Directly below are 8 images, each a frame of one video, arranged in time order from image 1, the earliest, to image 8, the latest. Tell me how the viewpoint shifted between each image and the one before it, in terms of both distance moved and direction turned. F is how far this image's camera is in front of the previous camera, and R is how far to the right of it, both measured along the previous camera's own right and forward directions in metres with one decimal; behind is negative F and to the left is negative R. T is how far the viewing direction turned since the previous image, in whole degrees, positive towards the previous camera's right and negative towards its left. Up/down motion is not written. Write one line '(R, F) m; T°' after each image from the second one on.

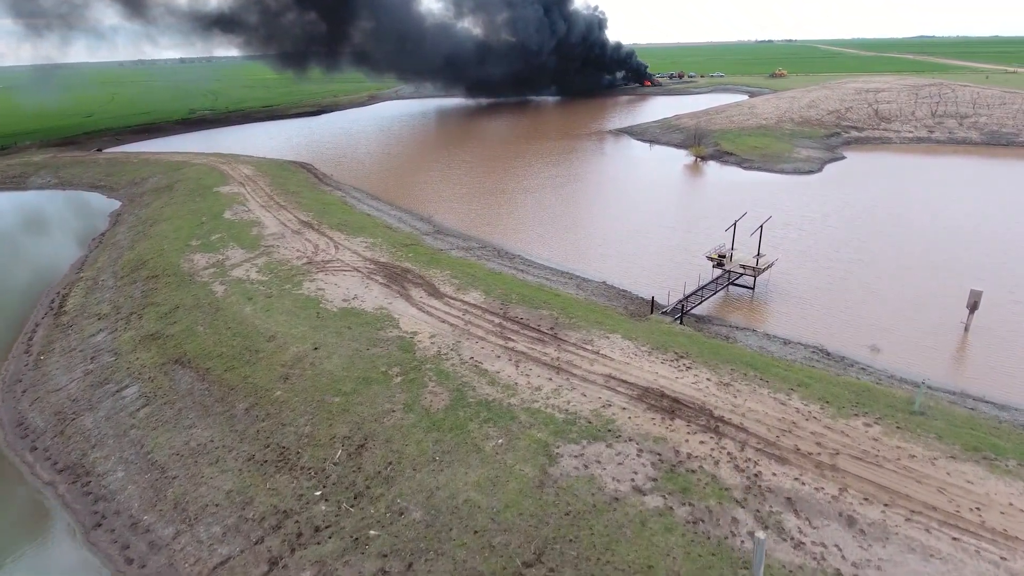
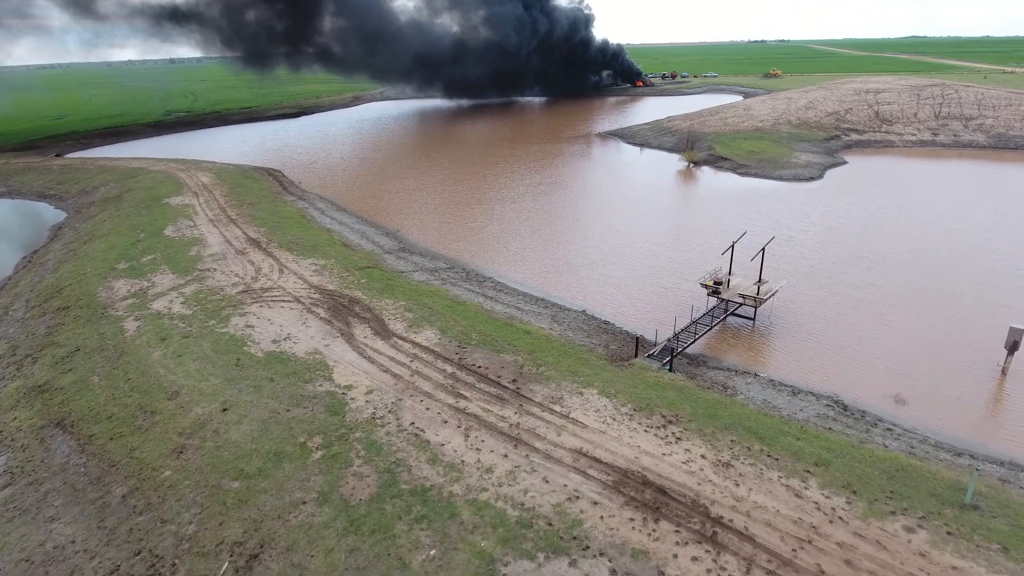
(+1.4, +3.4) m; +1°
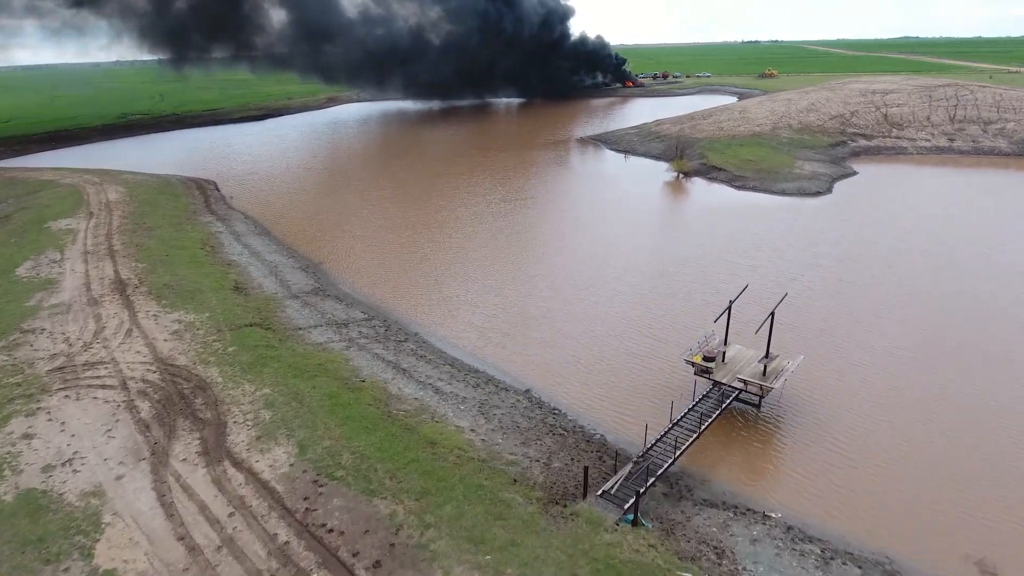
(+2.8, +6.3) m; 0°
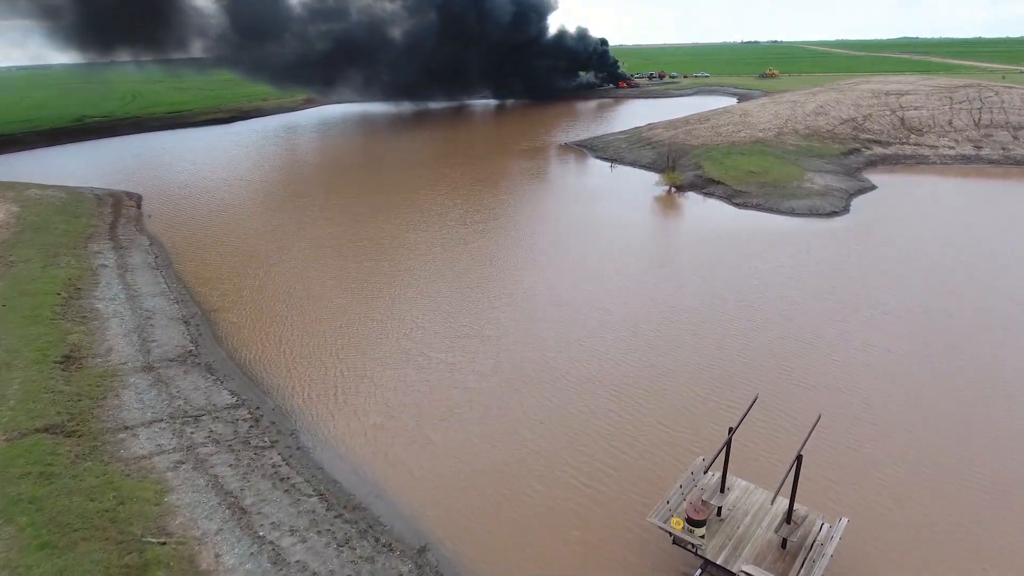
(+2.7, +6.1) m; 0°
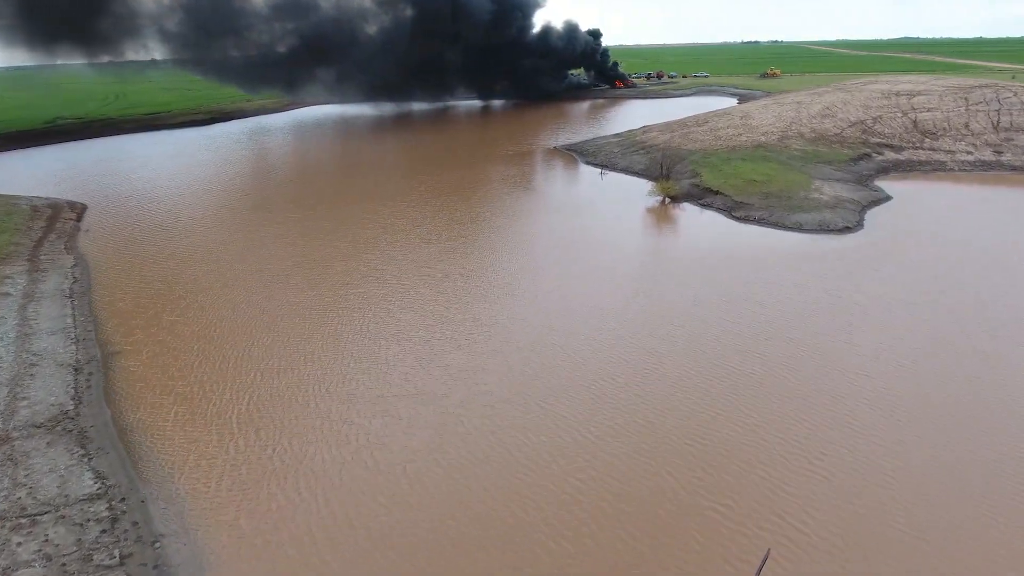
(+1.6, +3.6) m; 0°
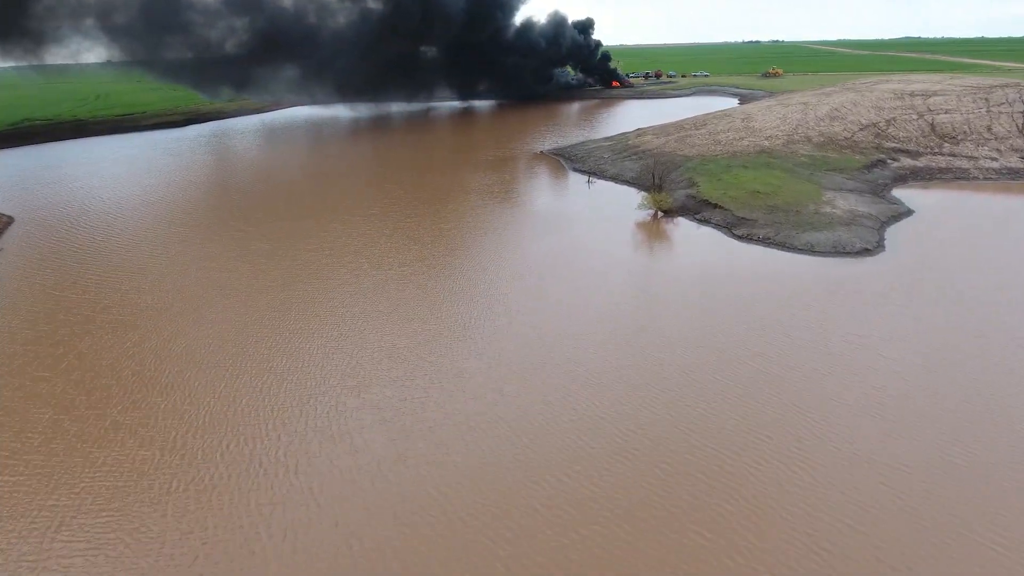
(+1.8, +4.0) m; 0°
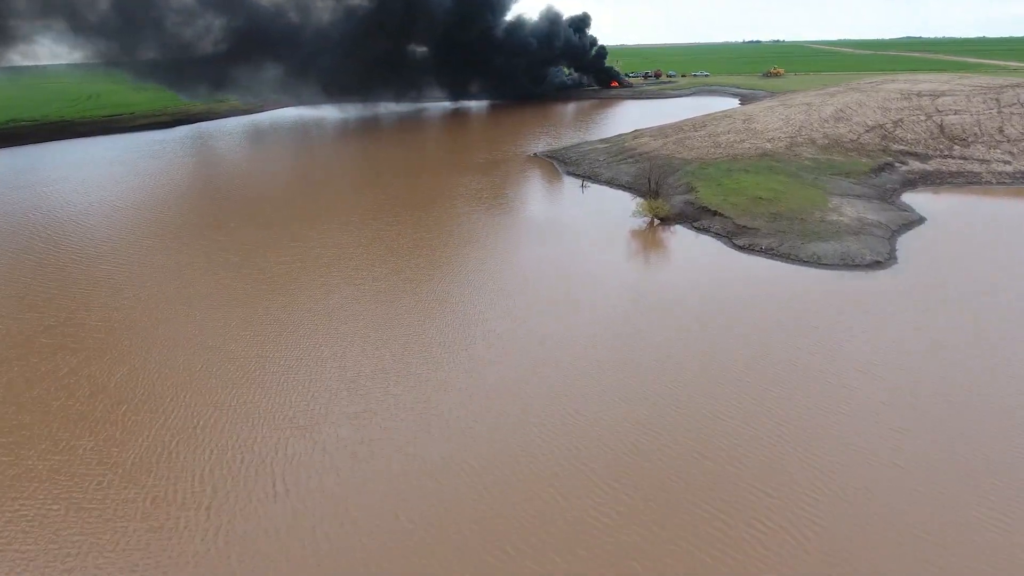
(+0.8, +1.8) m; 0°
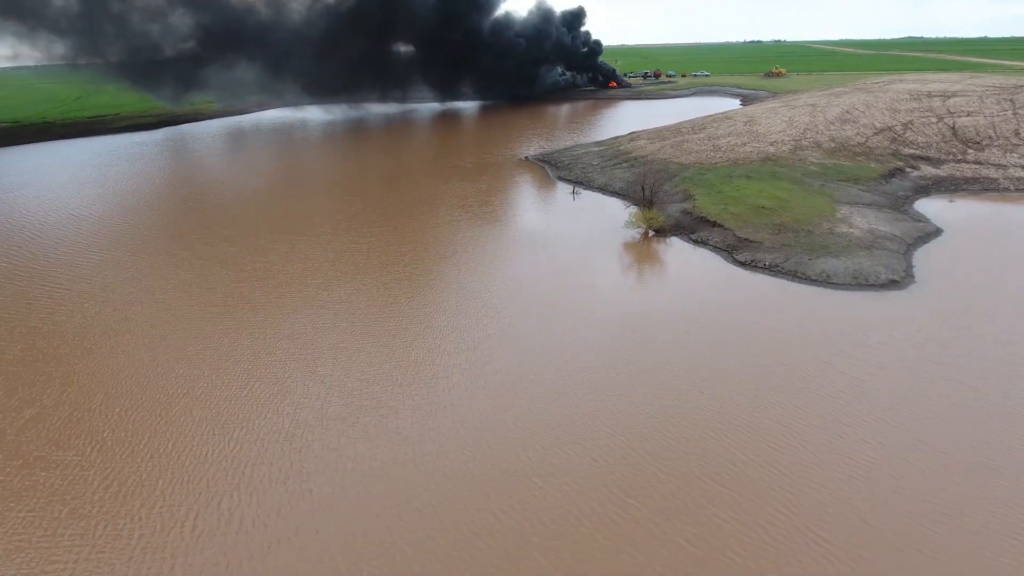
(+1.0, +2.2) m; 0°
